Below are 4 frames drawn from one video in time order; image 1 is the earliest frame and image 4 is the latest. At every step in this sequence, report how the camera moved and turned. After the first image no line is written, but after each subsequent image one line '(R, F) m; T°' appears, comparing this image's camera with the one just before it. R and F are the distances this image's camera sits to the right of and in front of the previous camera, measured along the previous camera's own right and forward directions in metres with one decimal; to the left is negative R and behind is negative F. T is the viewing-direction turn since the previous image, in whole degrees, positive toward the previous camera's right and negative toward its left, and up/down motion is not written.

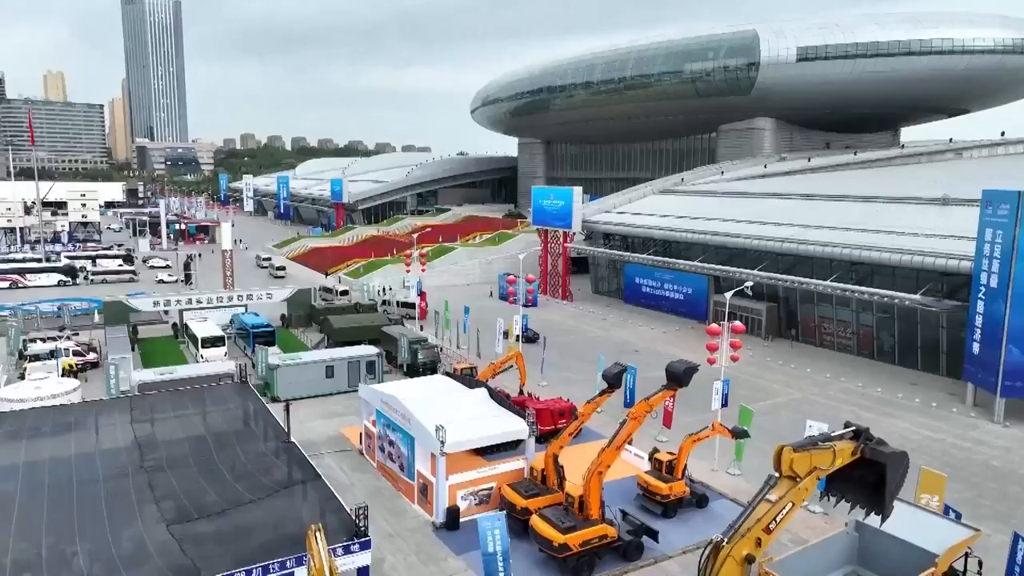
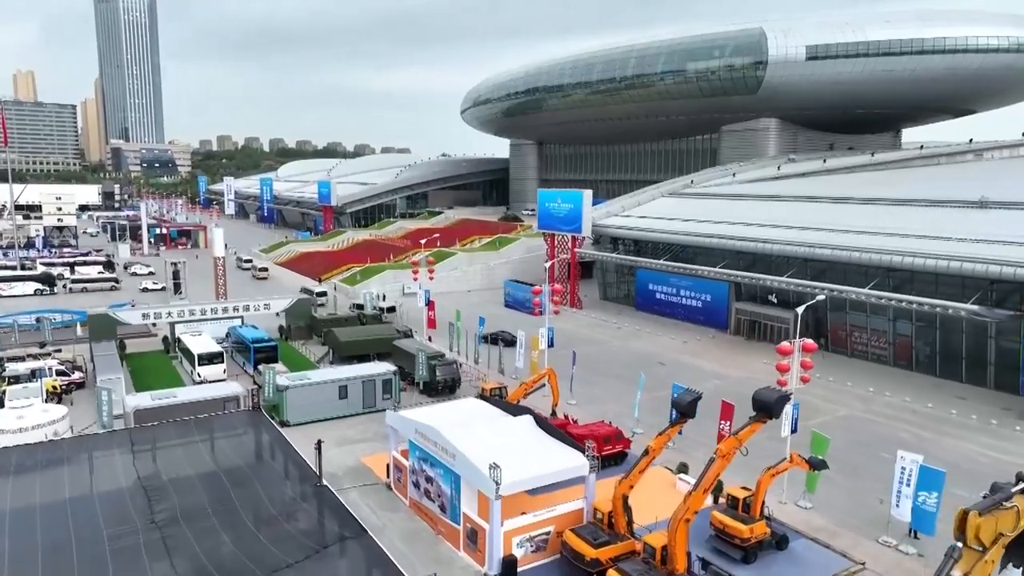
(-1.5, +1.8) m; +2°
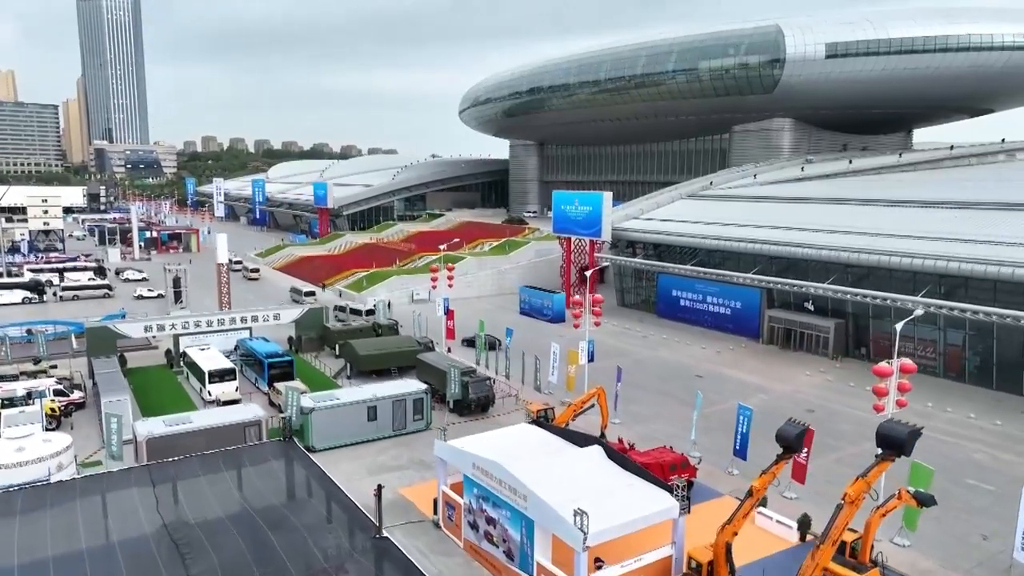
(-1.6, +1.7) m; +1°
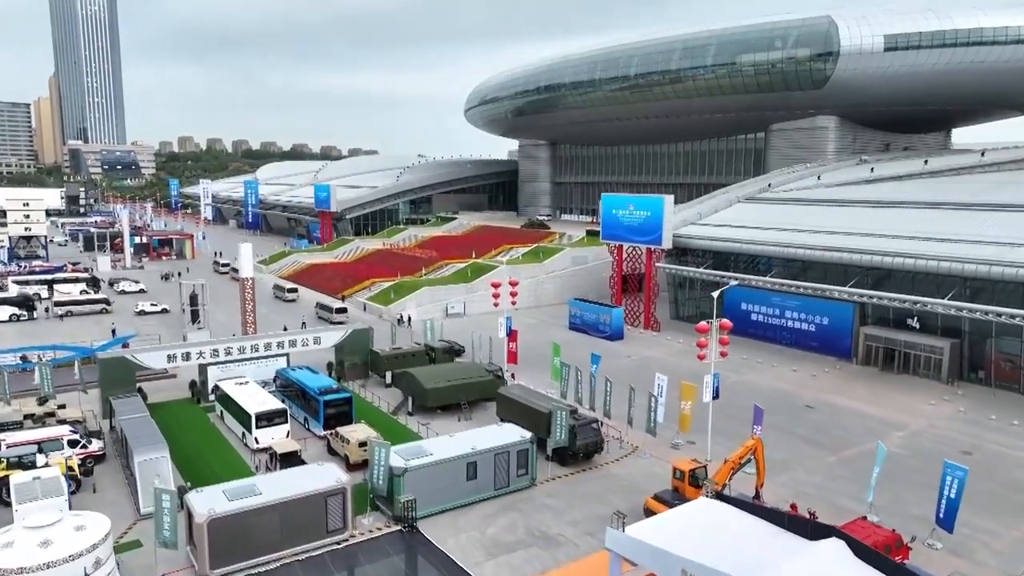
(-3.4, +3.7) m; +2°
